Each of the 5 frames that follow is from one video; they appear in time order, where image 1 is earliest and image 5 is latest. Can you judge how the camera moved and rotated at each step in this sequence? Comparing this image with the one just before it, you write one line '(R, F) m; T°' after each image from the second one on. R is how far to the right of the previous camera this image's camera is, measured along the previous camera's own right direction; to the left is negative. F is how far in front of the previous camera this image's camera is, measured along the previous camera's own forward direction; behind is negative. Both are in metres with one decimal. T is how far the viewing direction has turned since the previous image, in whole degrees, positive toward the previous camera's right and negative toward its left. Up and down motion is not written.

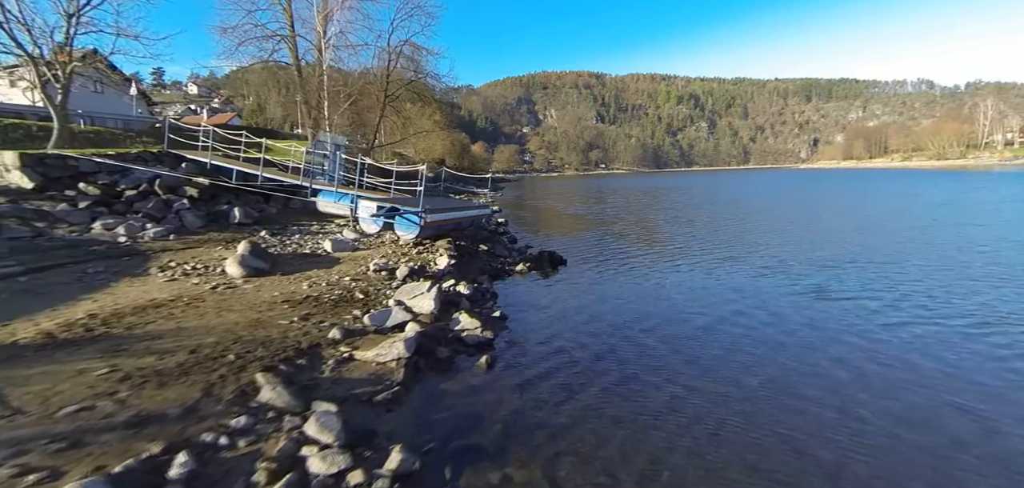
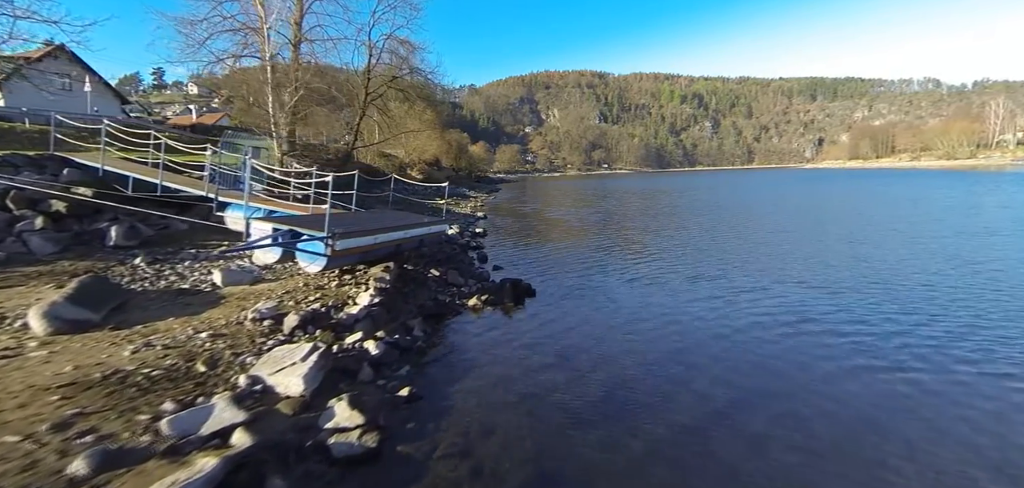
(+1.1, +2.6) m; 0°
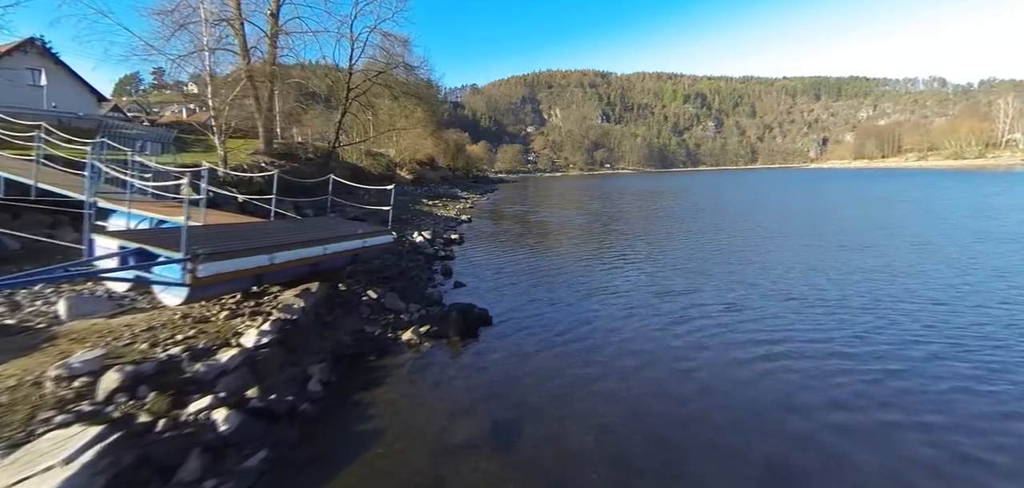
(+1.0, +2.1) m; 0°
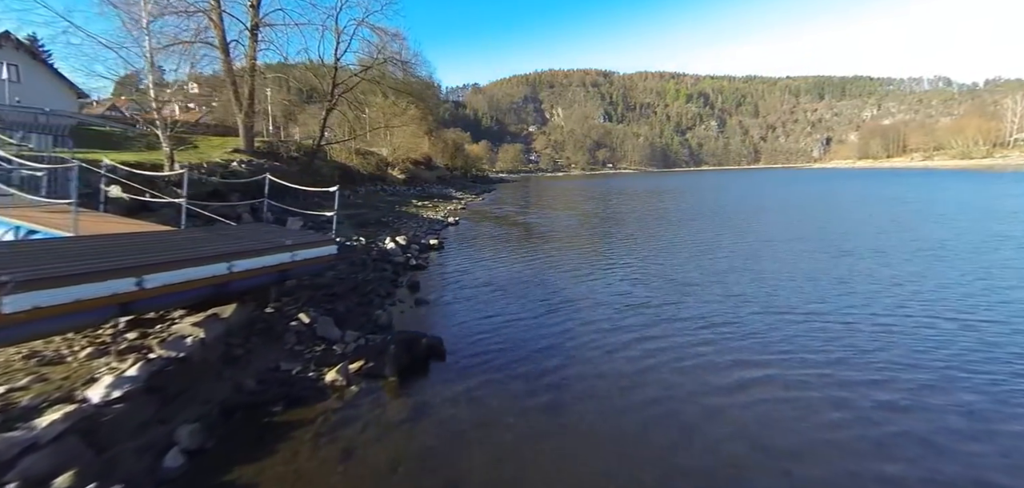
(+0.7, +1.7) m; 0°
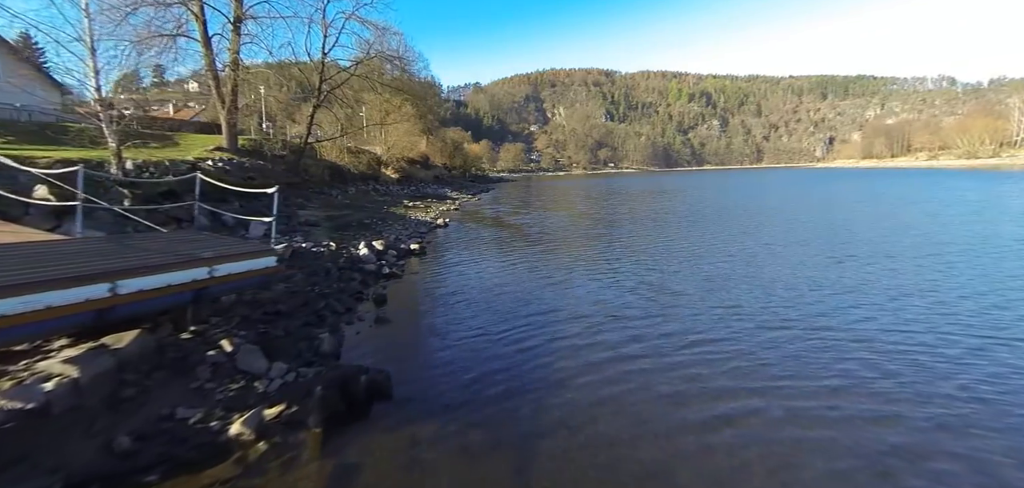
(+0.5, +1.4) m; 0°
